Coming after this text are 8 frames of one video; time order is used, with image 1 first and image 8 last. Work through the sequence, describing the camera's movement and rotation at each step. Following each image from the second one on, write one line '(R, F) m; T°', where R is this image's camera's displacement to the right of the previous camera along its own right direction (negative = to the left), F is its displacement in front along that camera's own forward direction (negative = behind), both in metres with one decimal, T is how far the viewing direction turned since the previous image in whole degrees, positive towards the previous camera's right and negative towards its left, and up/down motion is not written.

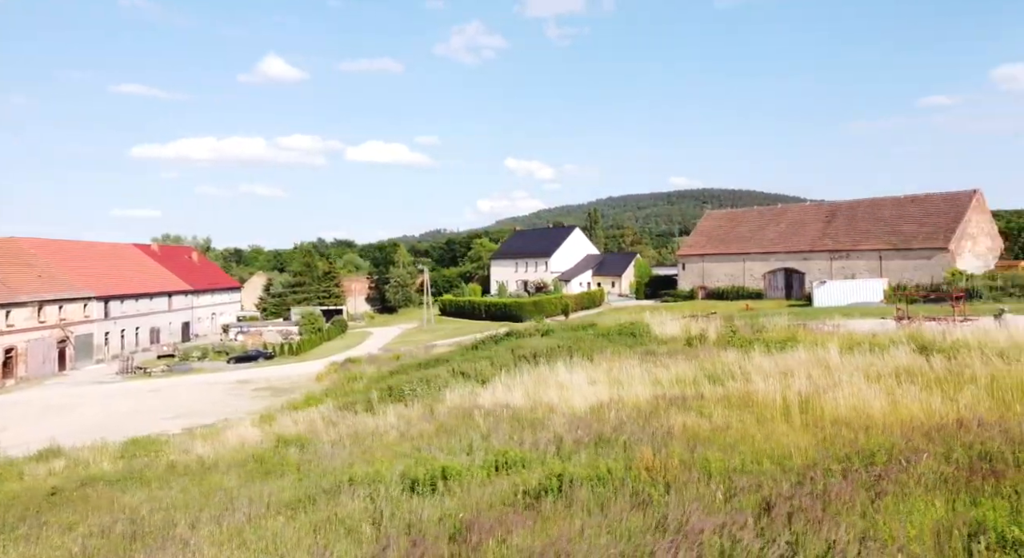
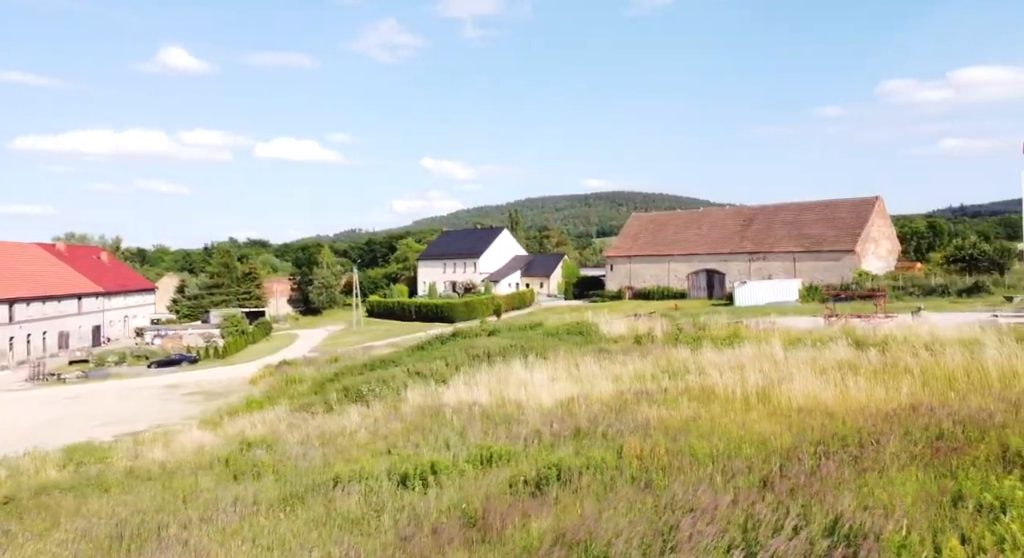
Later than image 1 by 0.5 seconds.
(-0.7, -0.4) m; +6°
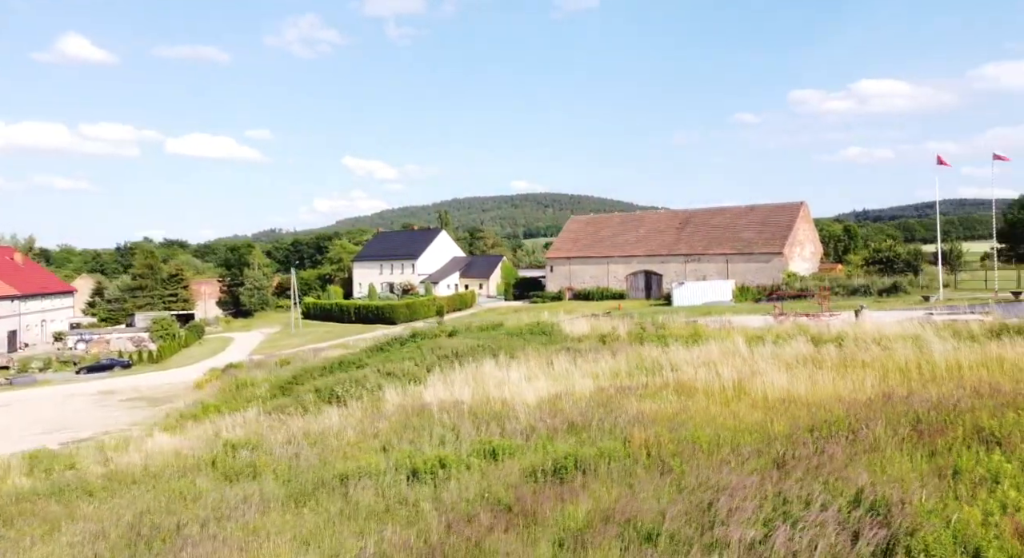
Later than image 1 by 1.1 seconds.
(-0.8, -0.5) m; +6°
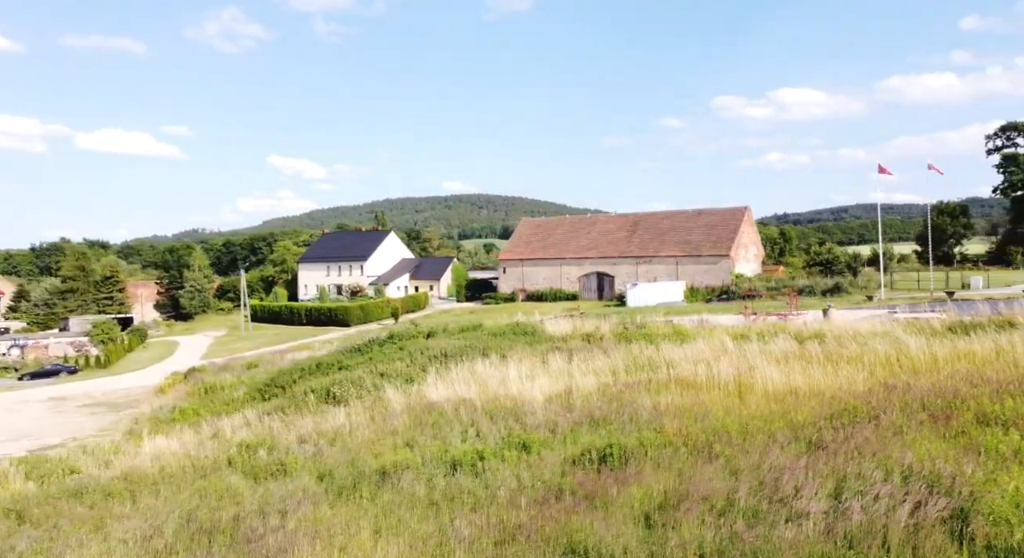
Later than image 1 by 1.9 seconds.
(-1.2, -0.6) m; +5°
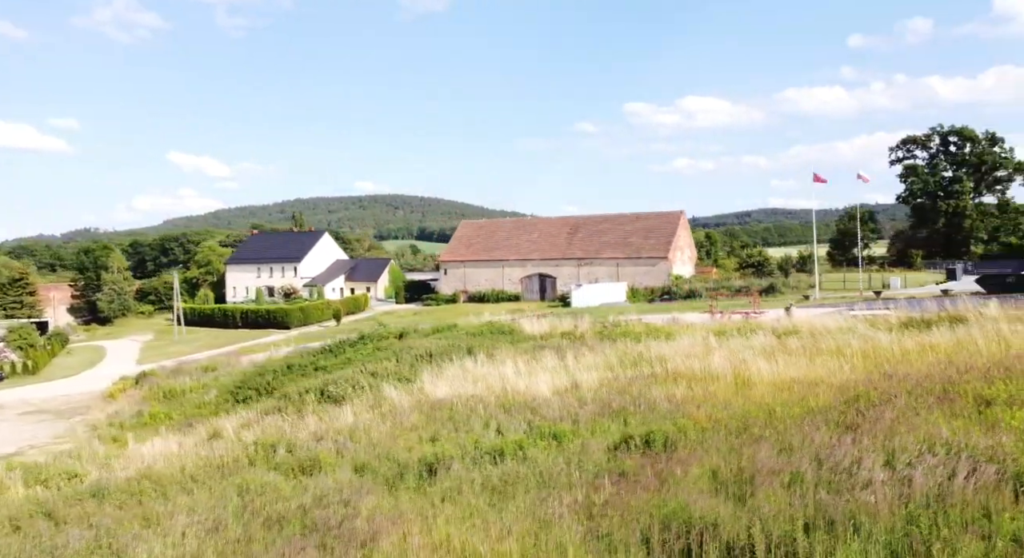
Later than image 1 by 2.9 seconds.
(-1.6, -0.6) m; +7°
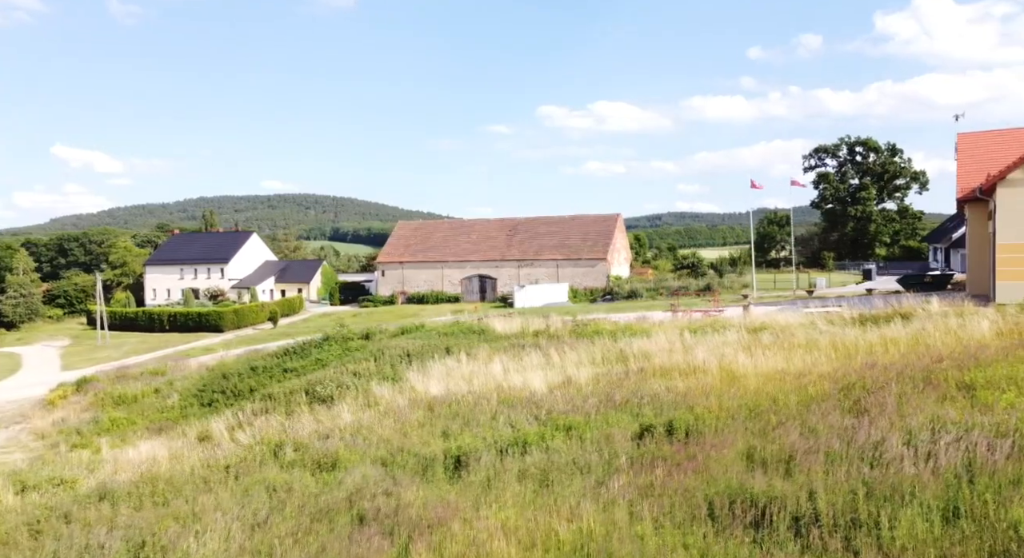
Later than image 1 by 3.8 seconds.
(-1.5, -0.5) m; +7°
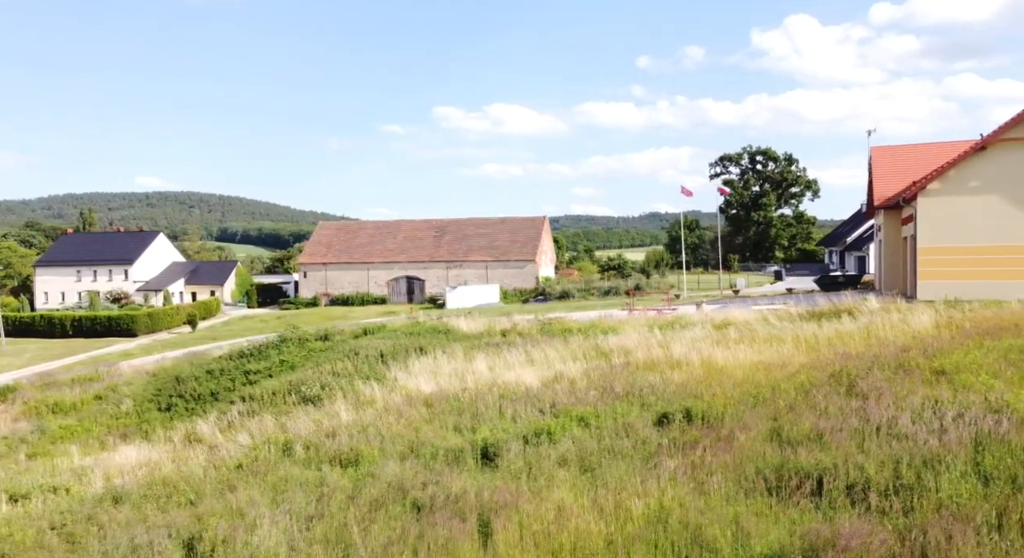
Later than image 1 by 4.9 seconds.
(-1.9, -0.5) m; +9°
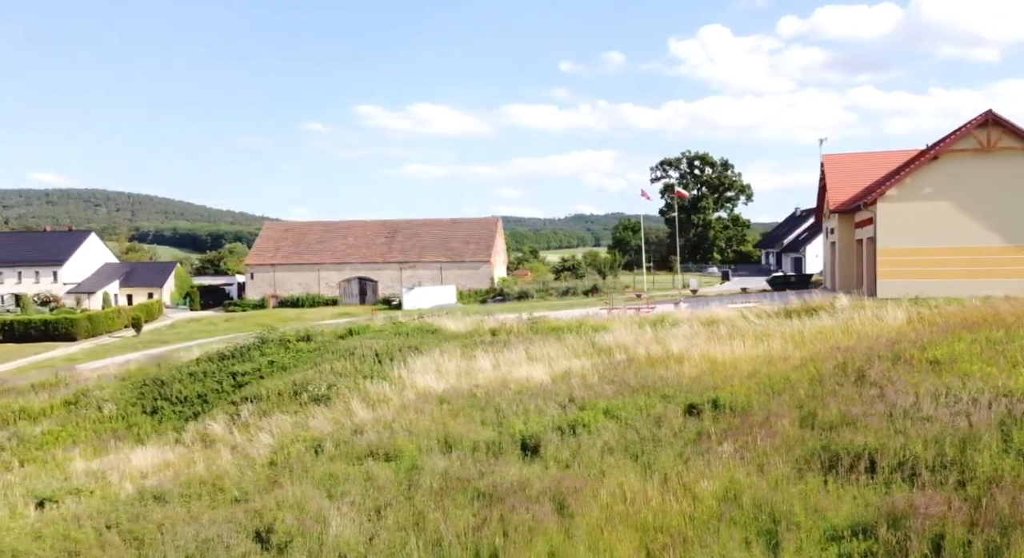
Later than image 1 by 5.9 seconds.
(-1.8, -0.4) m; +7°
